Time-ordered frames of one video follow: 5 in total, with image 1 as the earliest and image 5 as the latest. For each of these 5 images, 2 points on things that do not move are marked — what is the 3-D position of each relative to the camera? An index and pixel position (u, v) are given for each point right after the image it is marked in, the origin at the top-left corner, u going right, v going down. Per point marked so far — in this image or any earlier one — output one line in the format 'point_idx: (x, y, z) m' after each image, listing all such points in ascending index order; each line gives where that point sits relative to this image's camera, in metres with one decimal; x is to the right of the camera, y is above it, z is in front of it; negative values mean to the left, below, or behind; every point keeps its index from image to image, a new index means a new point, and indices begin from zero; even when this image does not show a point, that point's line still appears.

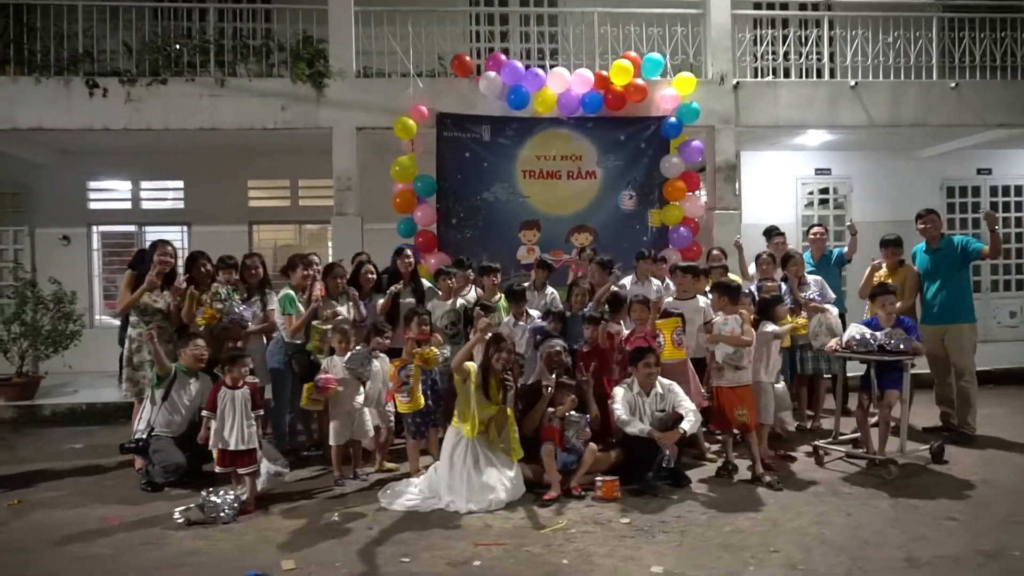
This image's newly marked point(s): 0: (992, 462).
0: (+3.5, -1.3, +5.0) m
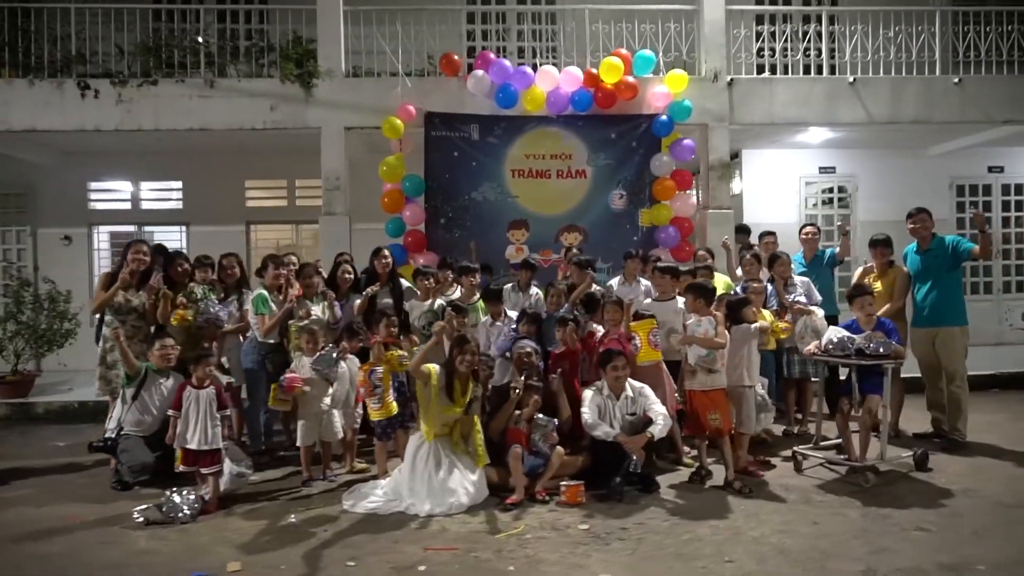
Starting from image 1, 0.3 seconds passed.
0: (+3.3, -1.3, +4.8) m
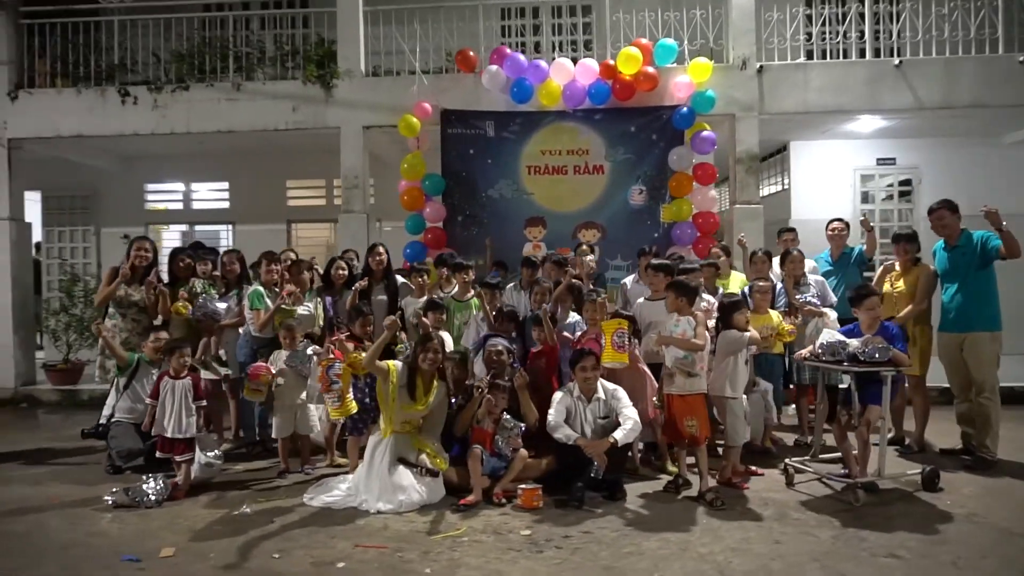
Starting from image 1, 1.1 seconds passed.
0: (+3.0, -1.3, +4.3) m
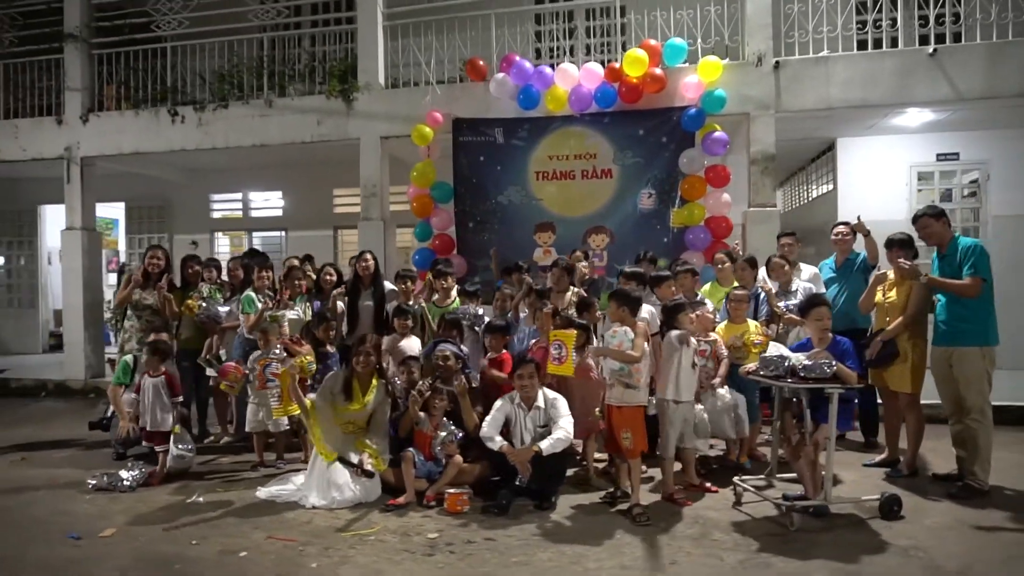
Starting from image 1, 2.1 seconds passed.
0: (+2.5, -1.3, +3.9) m
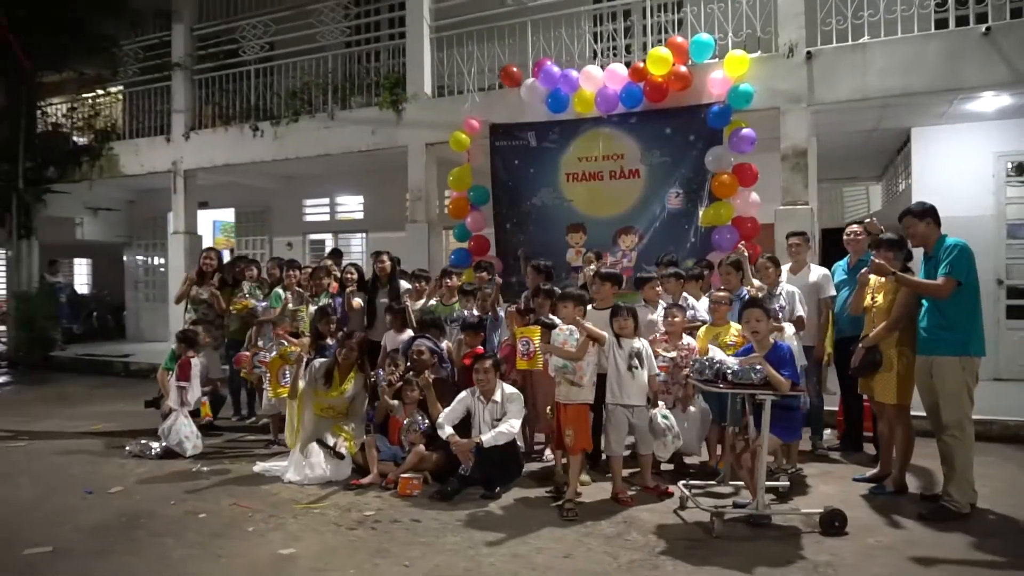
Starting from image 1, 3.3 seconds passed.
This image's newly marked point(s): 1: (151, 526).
0: (+2.1, -1.4, +3.6) m
1: (-2.1, -1.4, +4.0) m
